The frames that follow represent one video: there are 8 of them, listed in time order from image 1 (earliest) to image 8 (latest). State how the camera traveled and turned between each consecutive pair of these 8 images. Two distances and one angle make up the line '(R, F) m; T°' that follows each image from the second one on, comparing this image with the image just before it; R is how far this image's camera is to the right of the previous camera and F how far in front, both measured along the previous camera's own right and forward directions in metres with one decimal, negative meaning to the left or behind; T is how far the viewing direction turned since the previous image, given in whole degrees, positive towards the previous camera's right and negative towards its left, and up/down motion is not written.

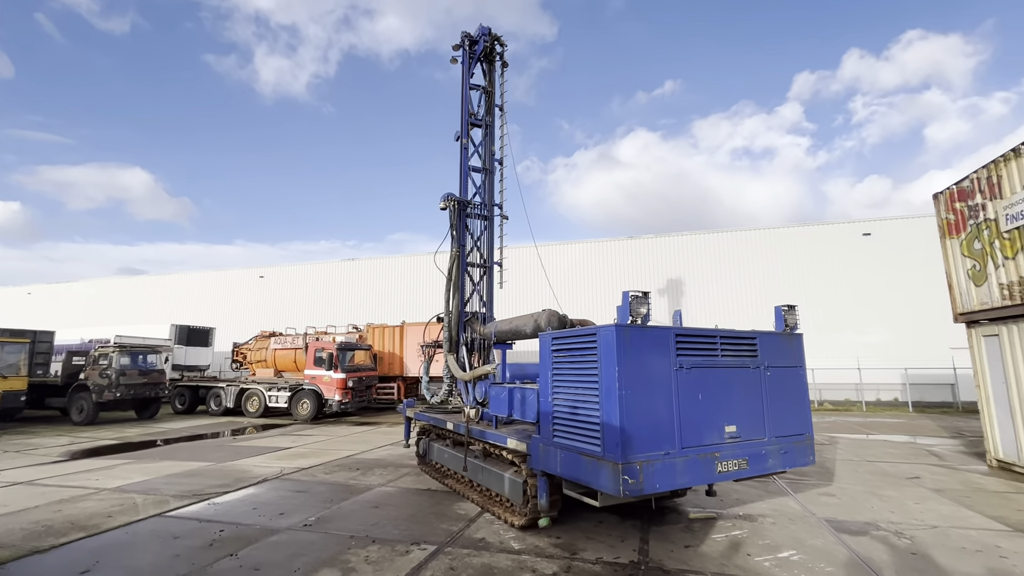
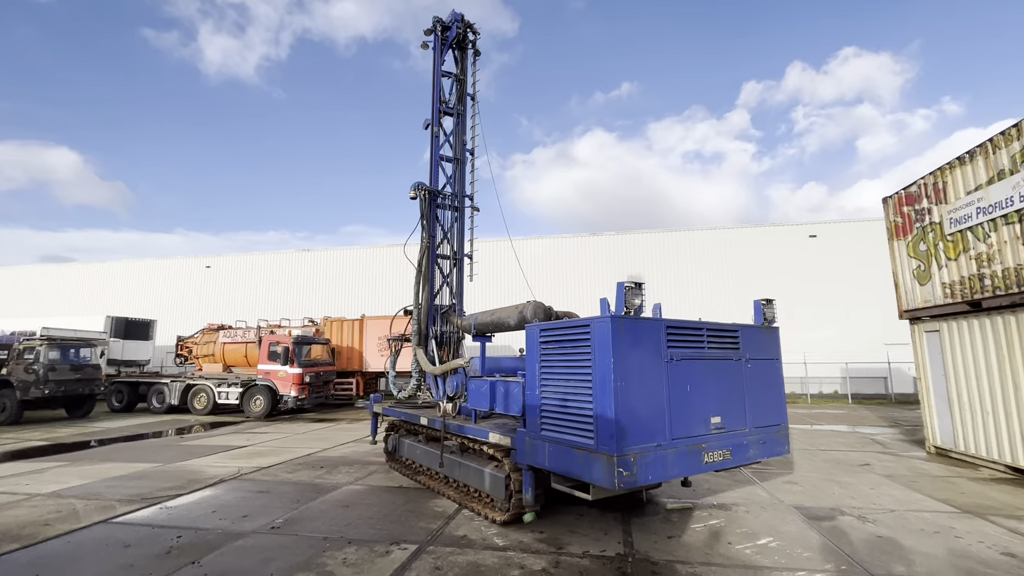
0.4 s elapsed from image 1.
(-0.3, +0.1) m; +5°
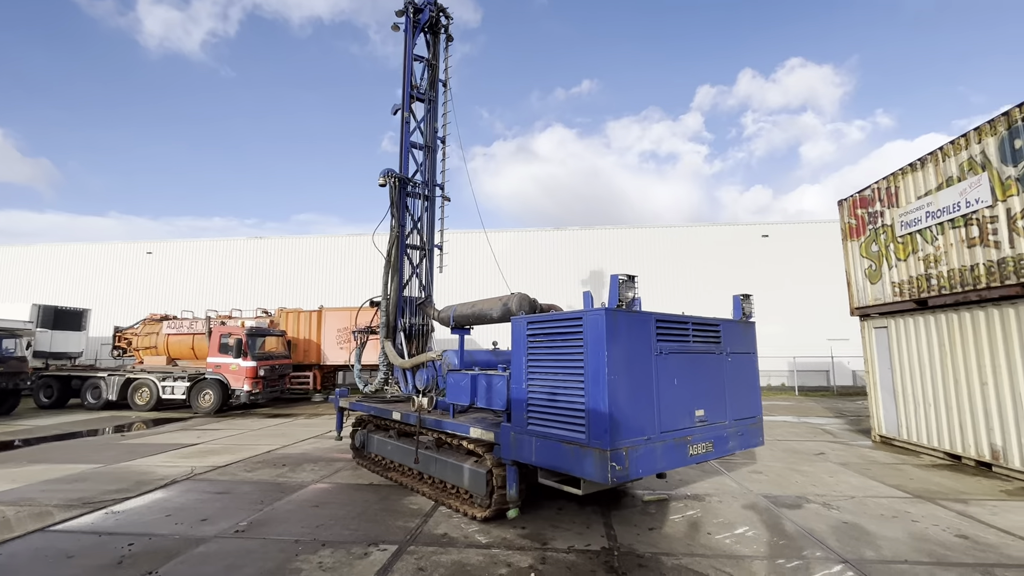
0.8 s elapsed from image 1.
(-0.3, +0.1) m; +5°
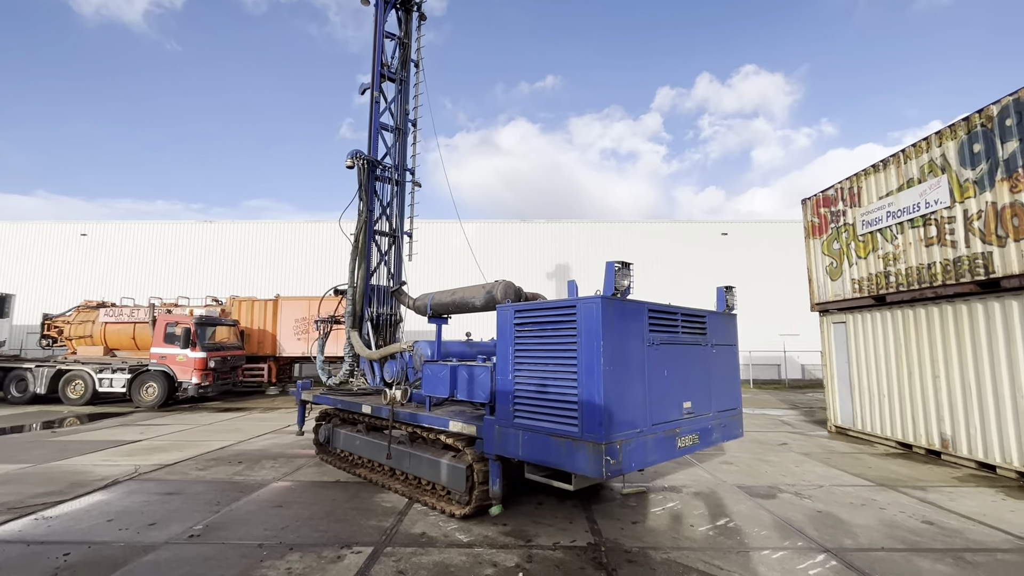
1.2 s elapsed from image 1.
(-0.2, +0.2) m; +5°
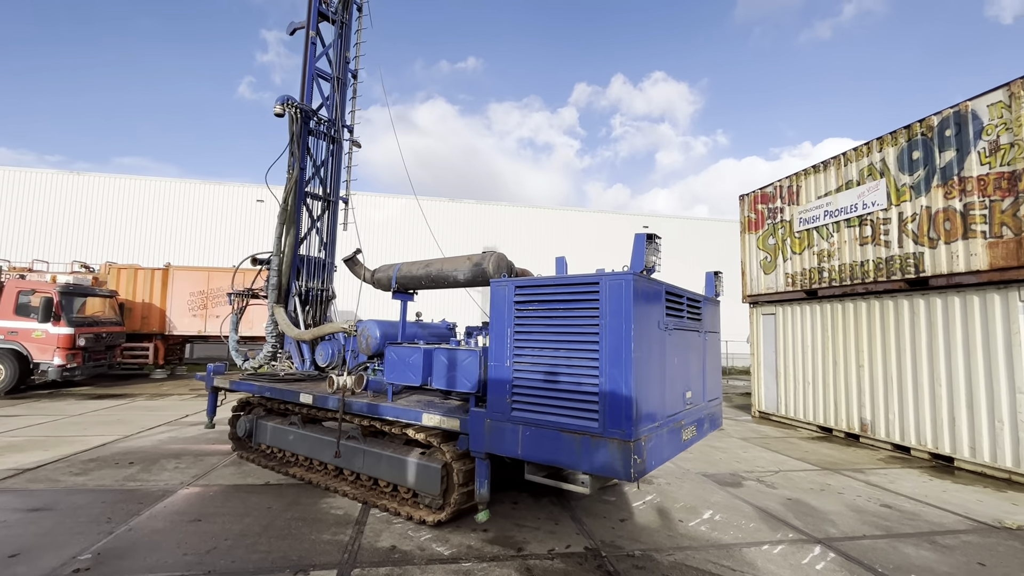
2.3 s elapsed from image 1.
(-0.7, +0.7) m; +11°
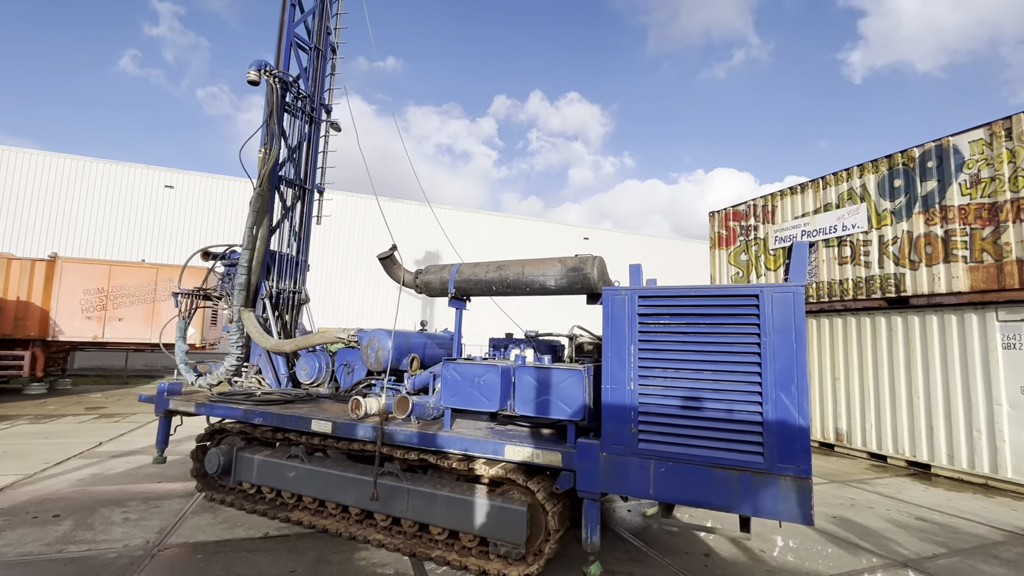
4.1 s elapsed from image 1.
(-1.4, +0.7) m; +10°
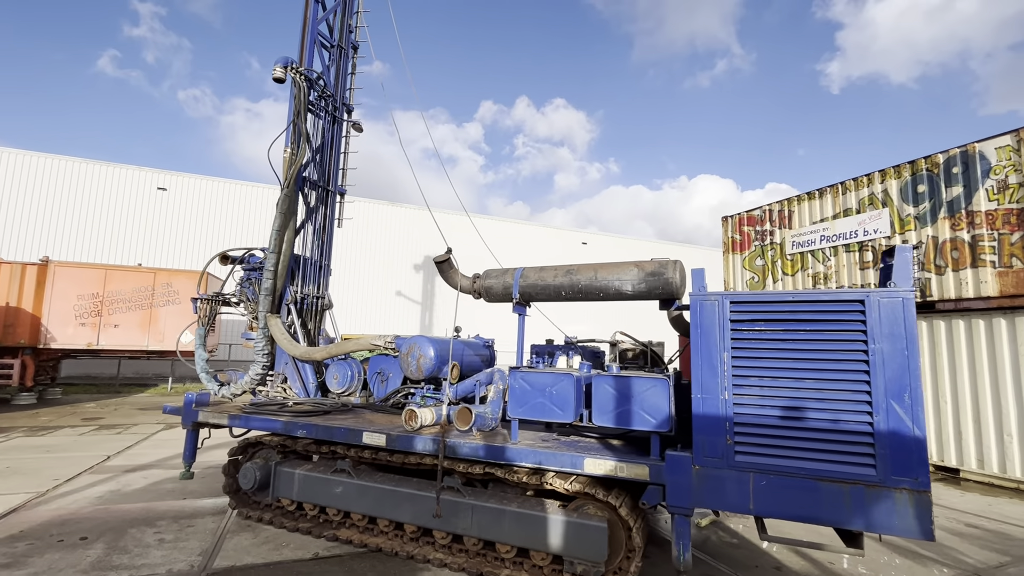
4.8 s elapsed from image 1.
(-0.6, +0.2) m; +2°
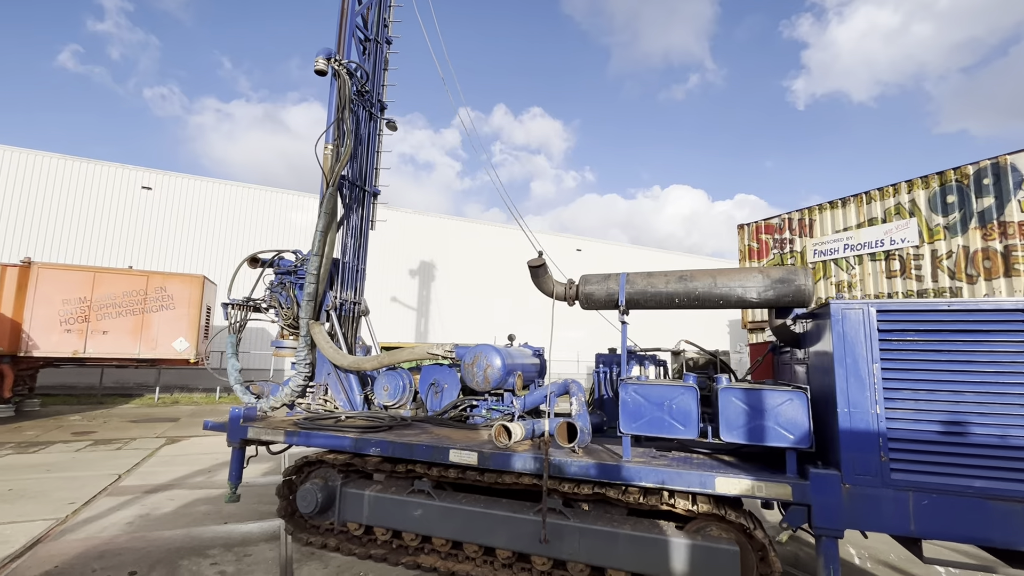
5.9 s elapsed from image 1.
(-1.0, +0.3) m; +3°
